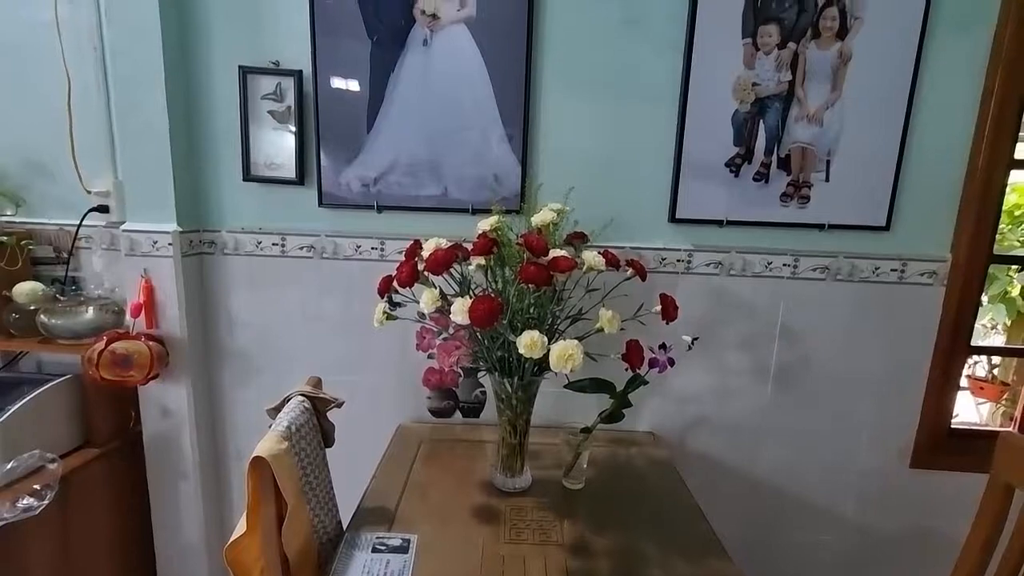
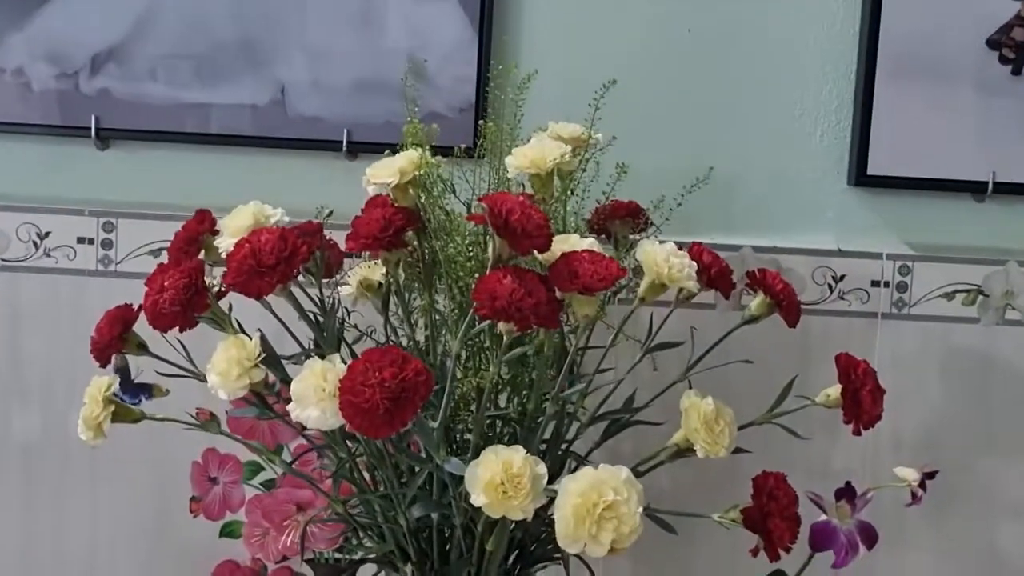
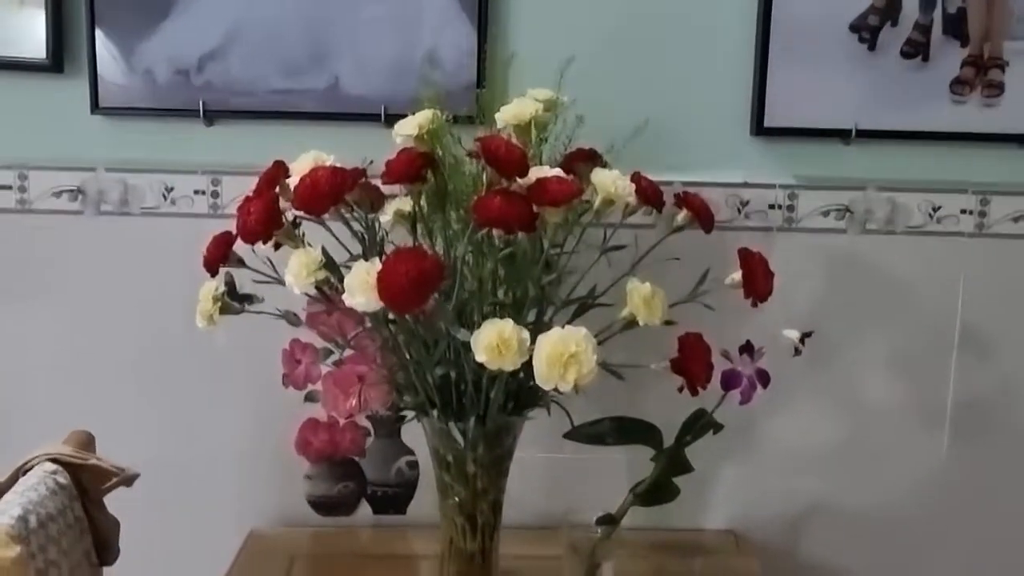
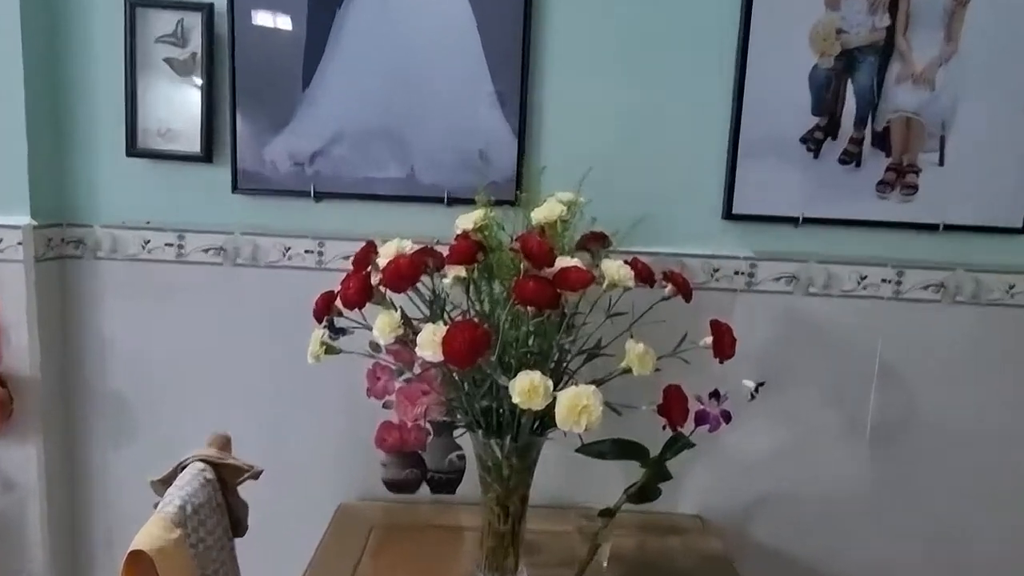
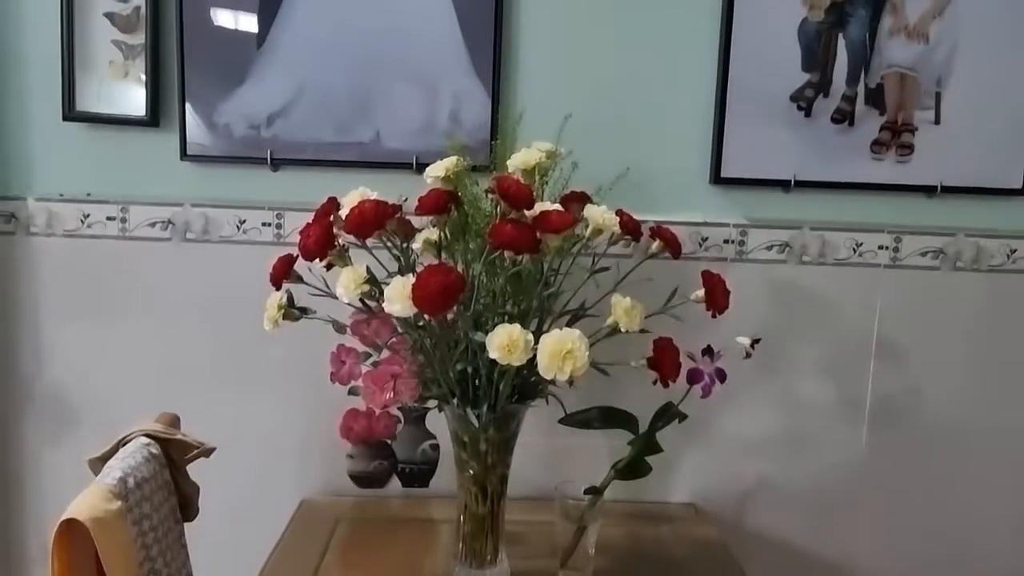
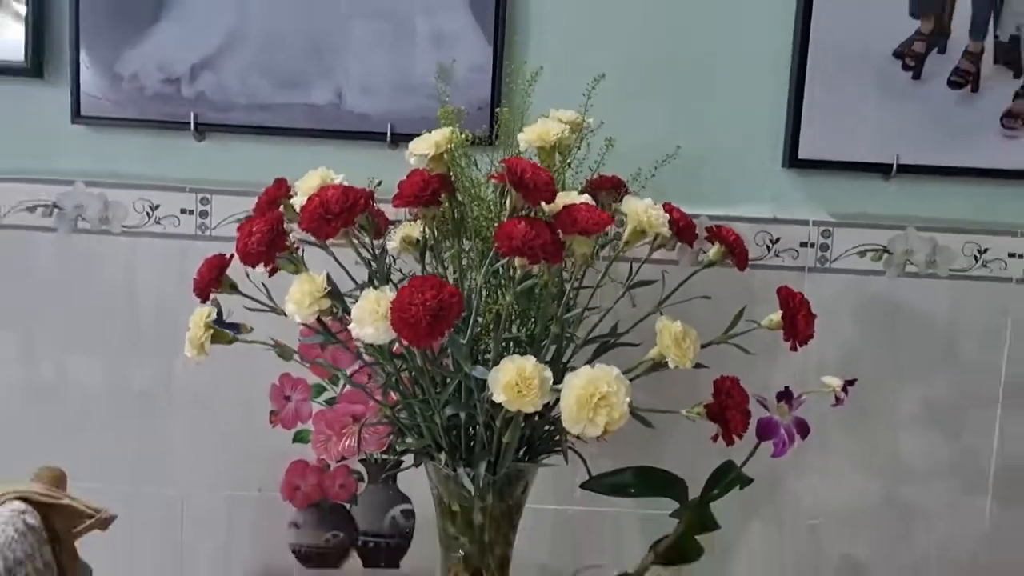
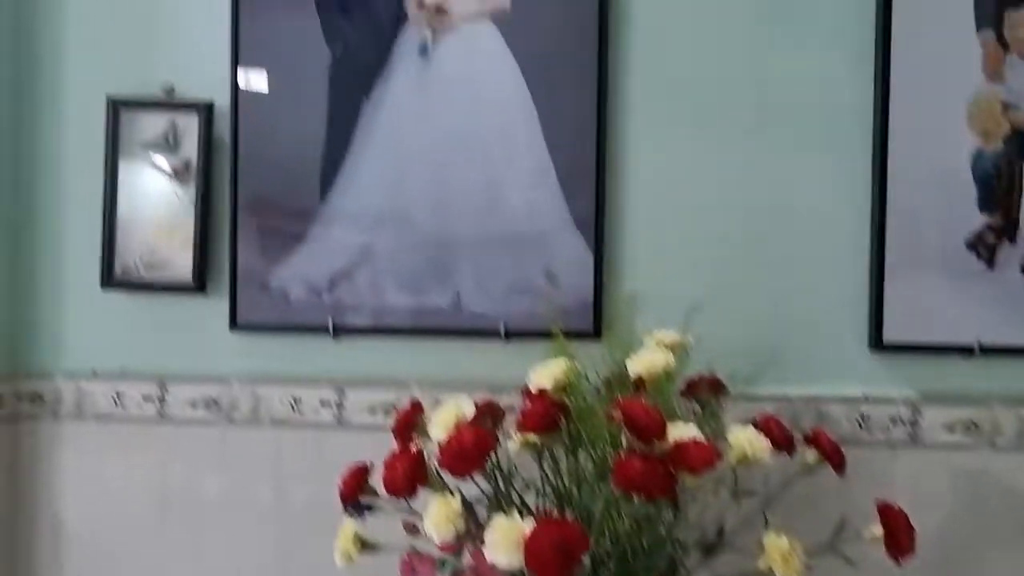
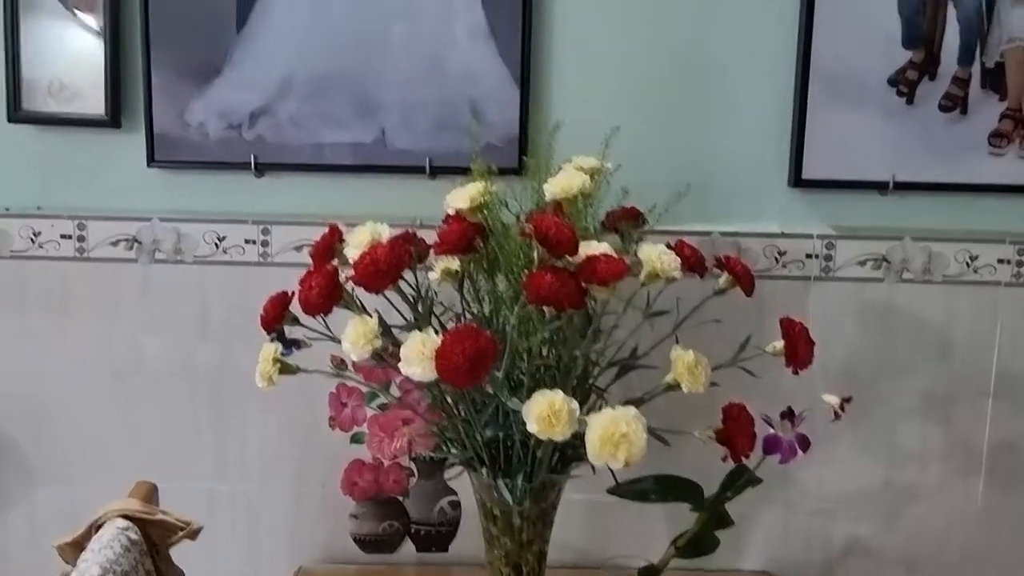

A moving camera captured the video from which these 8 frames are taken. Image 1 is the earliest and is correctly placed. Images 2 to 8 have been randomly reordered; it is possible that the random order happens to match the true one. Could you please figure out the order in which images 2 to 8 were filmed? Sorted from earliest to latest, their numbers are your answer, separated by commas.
4, 2, 6, 5, 3, 8, 7
